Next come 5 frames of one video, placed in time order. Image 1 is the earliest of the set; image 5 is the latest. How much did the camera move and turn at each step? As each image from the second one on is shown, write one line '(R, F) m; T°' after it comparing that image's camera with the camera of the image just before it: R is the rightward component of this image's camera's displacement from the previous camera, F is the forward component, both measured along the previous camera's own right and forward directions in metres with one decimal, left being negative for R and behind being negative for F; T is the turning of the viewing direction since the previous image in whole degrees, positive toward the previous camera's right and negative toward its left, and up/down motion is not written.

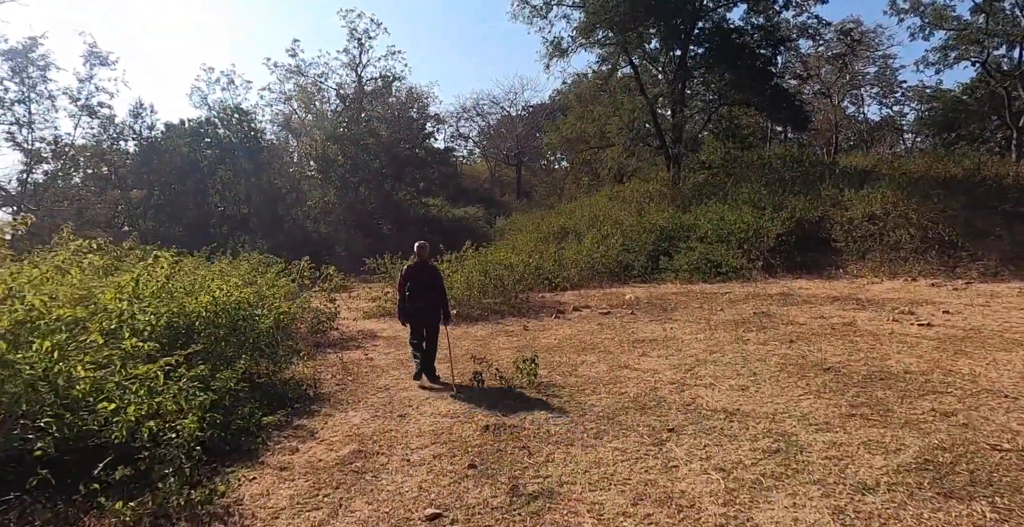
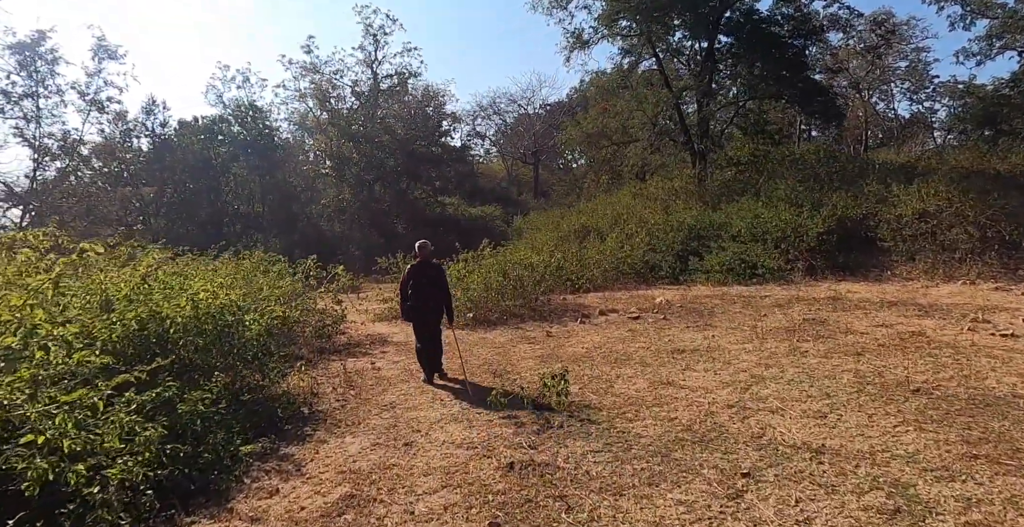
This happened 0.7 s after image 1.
(-0.1, +0.9) m; -2°
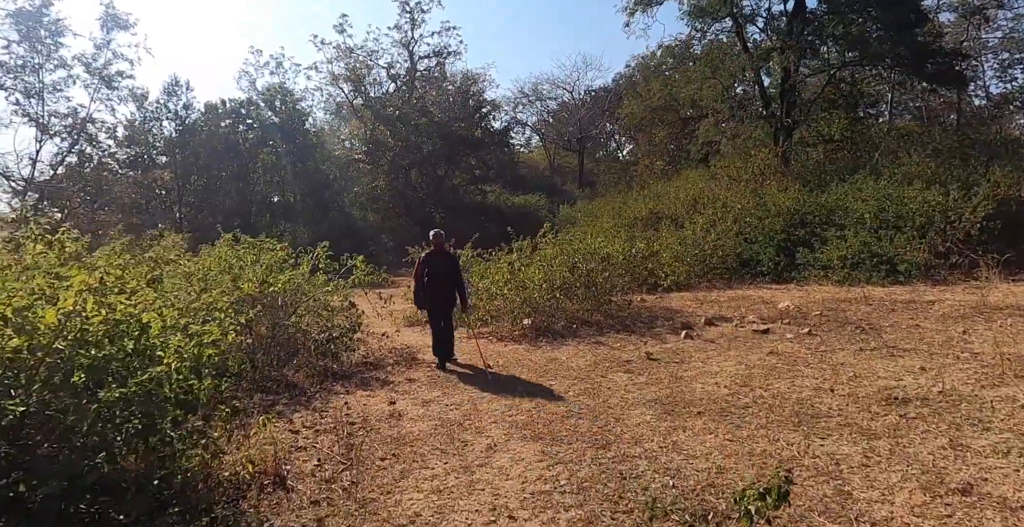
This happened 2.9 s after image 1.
(-0.5, +2.7) m; -4°
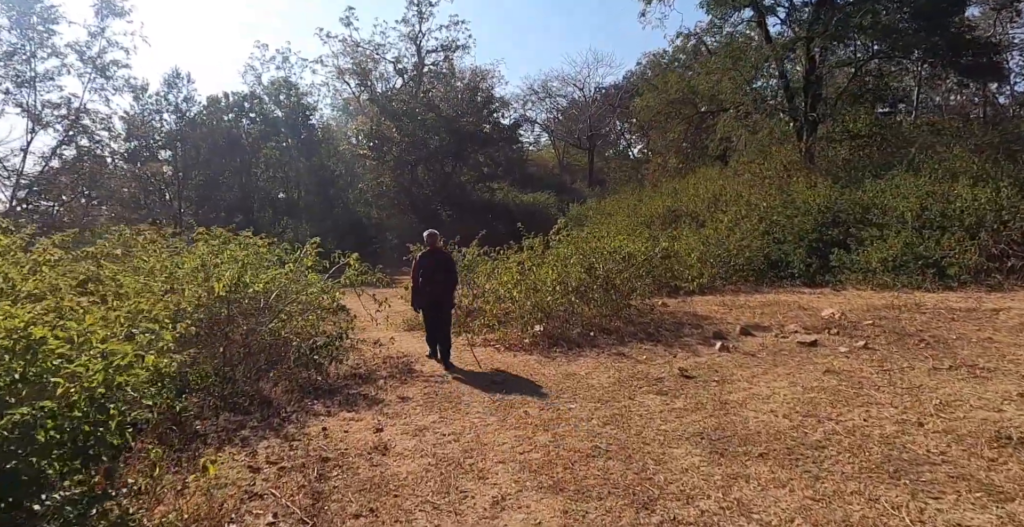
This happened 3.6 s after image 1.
(0.0, +0.8) m; -1°
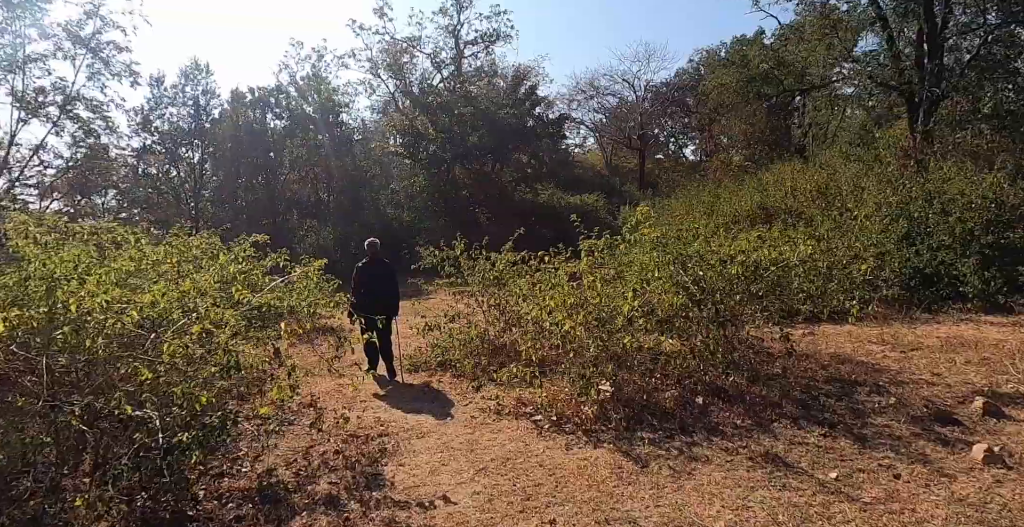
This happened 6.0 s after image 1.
(-0.1, +2.8) m; -4°
